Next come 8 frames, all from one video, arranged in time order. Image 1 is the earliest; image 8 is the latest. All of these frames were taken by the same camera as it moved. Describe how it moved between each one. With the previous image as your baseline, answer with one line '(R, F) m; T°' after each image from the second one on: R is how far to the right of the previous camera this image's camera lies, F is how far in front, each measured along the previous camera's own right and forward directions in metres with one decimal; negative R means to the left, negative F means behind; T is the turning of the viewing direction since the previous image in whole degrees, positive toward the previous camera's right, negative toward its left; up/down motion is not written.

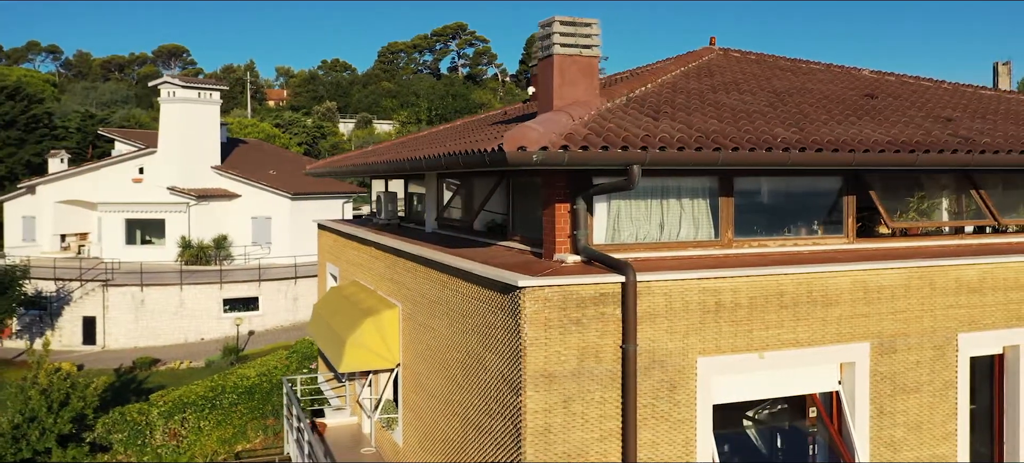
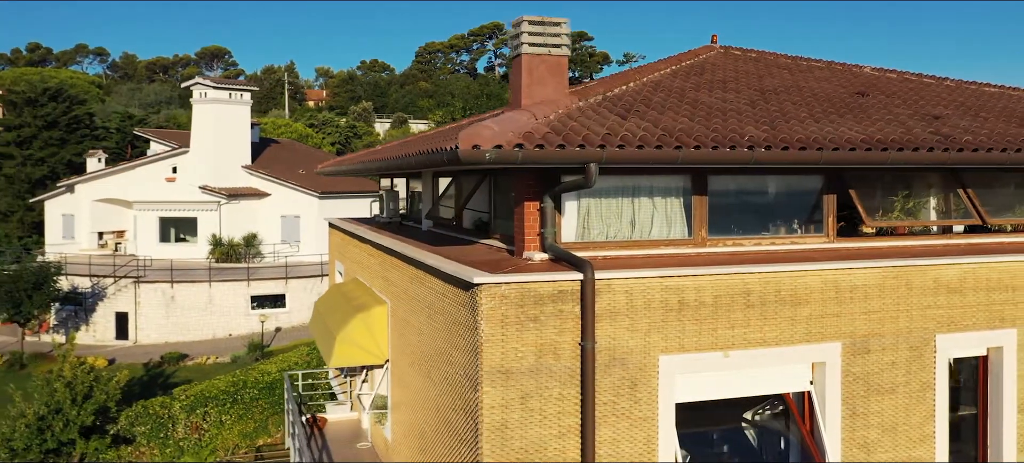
(+0.7, -0.1) m; -2°
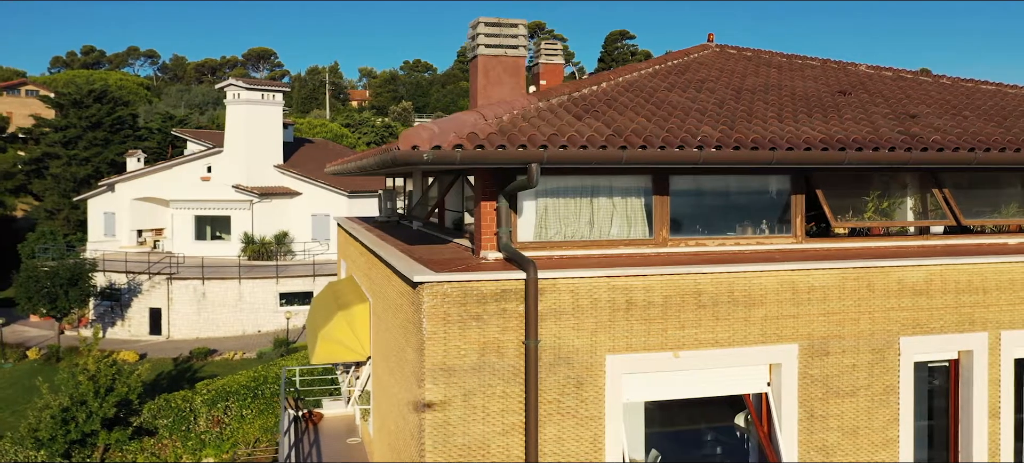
(+0.9, -0.1) m; -3°
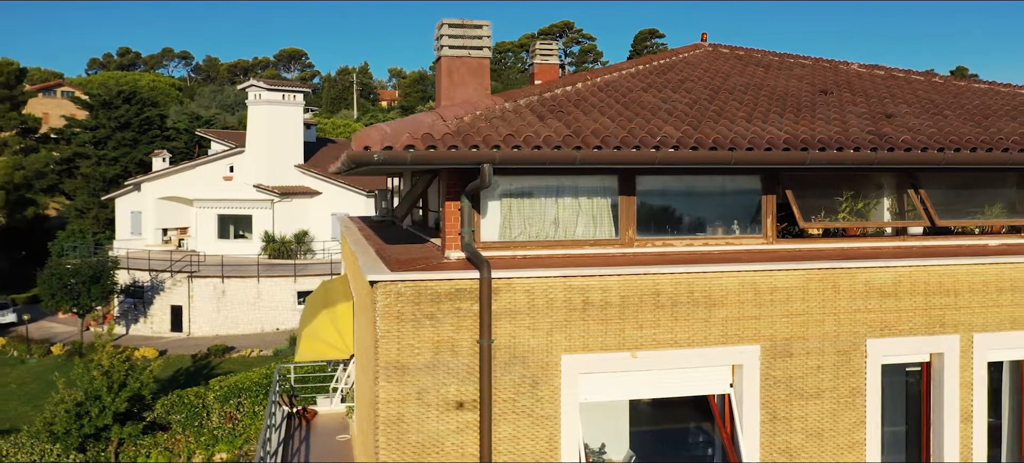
(+0.7, 0.0) m; -2°
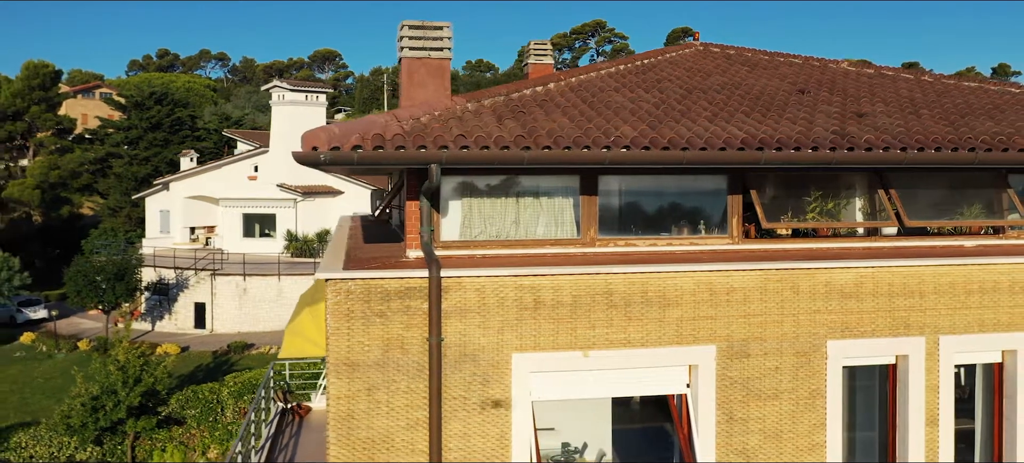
(+0.8, -0.1) m; -2°
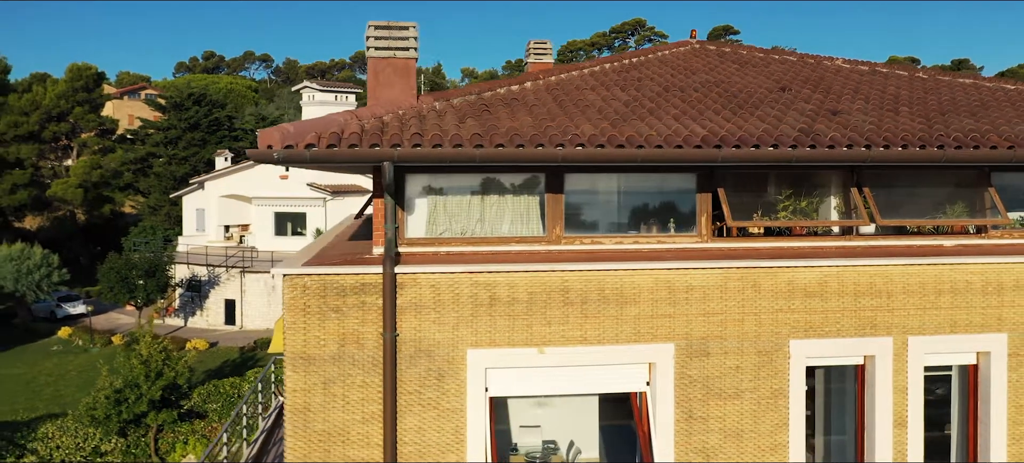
(+0.8, -0.1) m; -3°
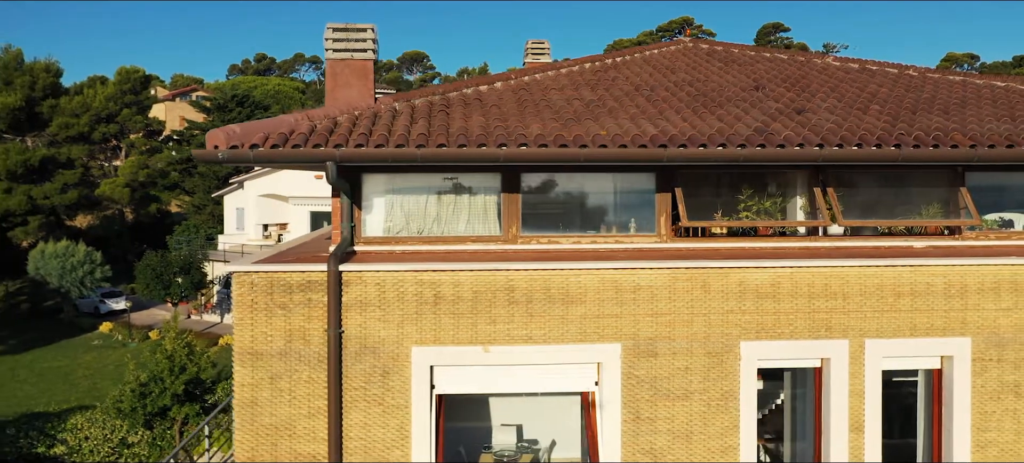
(+1.0, 0.0) m; -3°
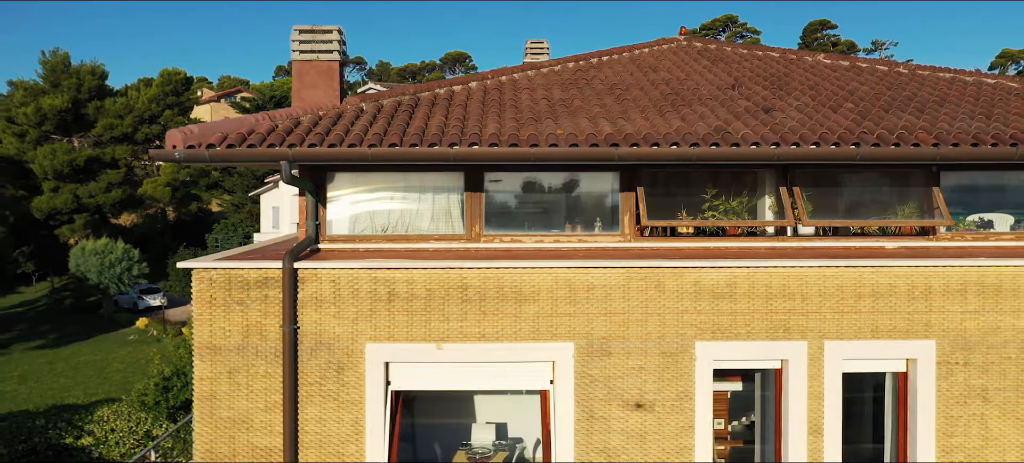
(+0.9, 0.0) m; -3°
